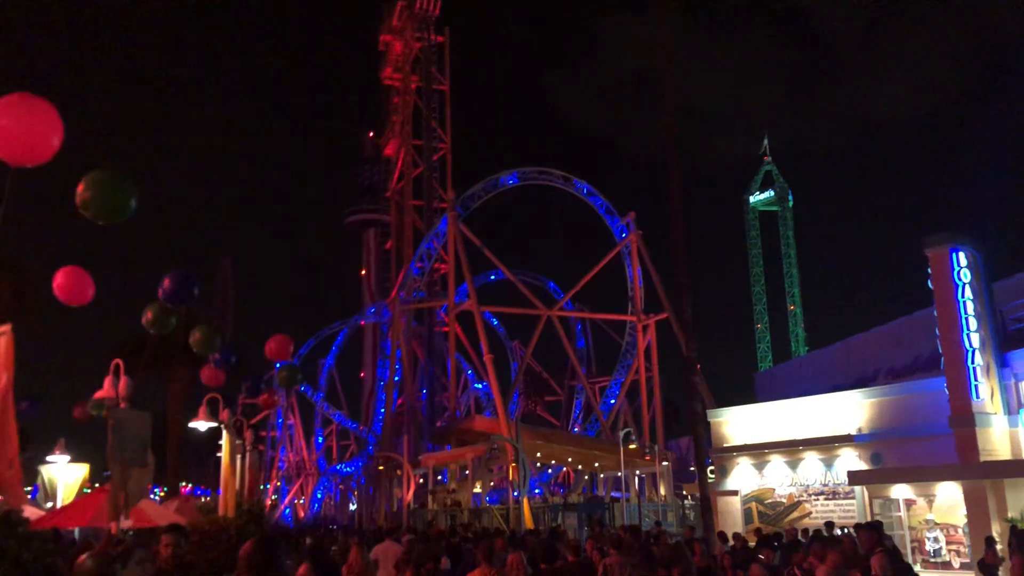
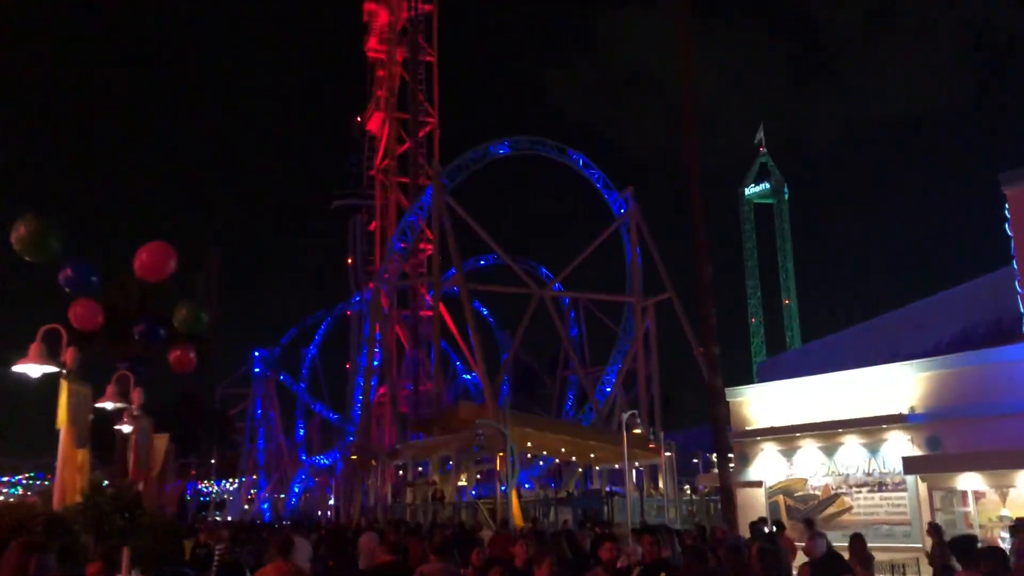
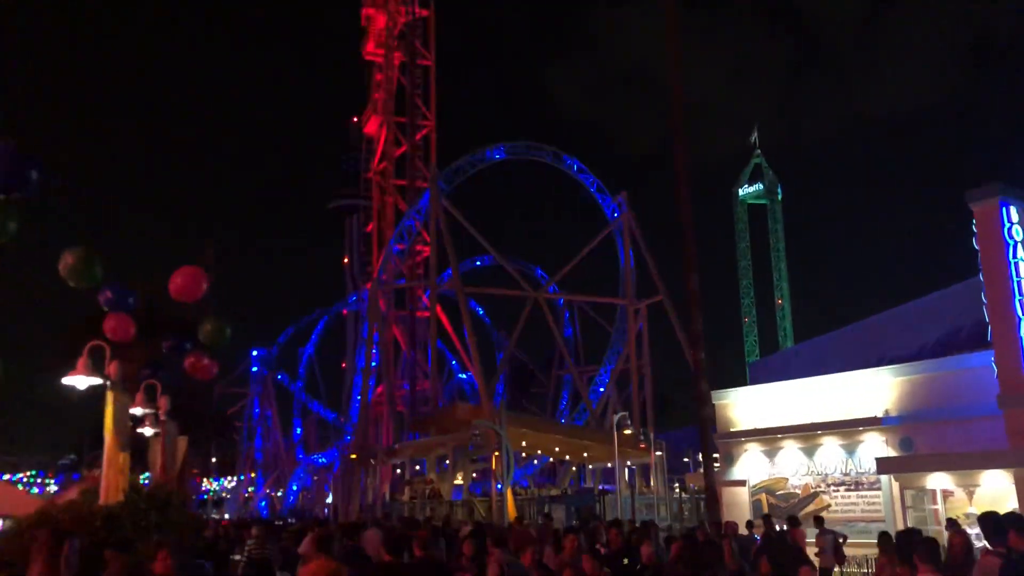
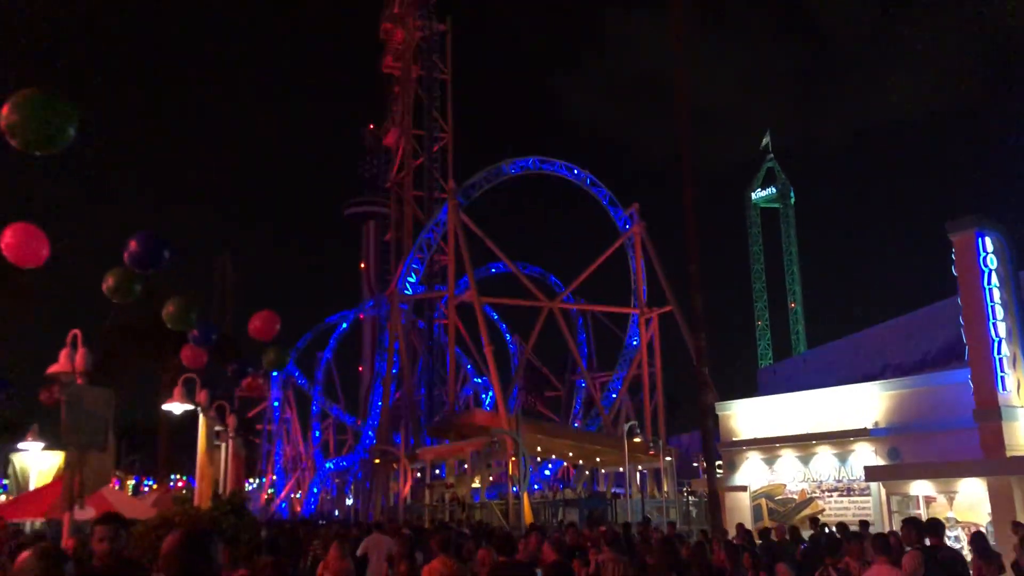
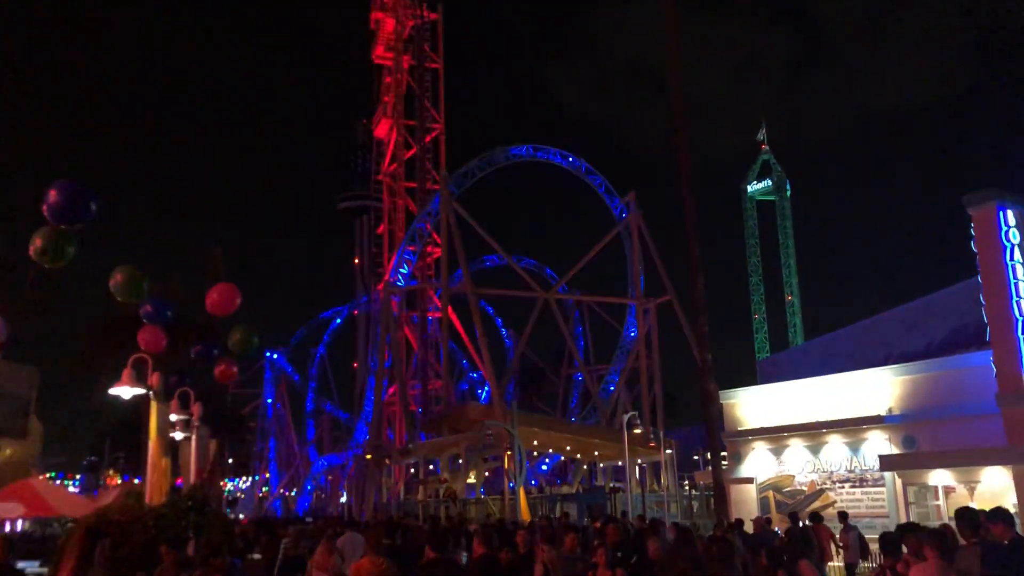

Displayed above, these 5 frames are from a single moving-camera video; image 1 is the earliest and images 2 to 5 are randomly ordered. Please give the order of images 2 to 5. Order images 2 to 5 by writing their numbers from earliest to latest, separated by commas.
4, 5, 3, 2
